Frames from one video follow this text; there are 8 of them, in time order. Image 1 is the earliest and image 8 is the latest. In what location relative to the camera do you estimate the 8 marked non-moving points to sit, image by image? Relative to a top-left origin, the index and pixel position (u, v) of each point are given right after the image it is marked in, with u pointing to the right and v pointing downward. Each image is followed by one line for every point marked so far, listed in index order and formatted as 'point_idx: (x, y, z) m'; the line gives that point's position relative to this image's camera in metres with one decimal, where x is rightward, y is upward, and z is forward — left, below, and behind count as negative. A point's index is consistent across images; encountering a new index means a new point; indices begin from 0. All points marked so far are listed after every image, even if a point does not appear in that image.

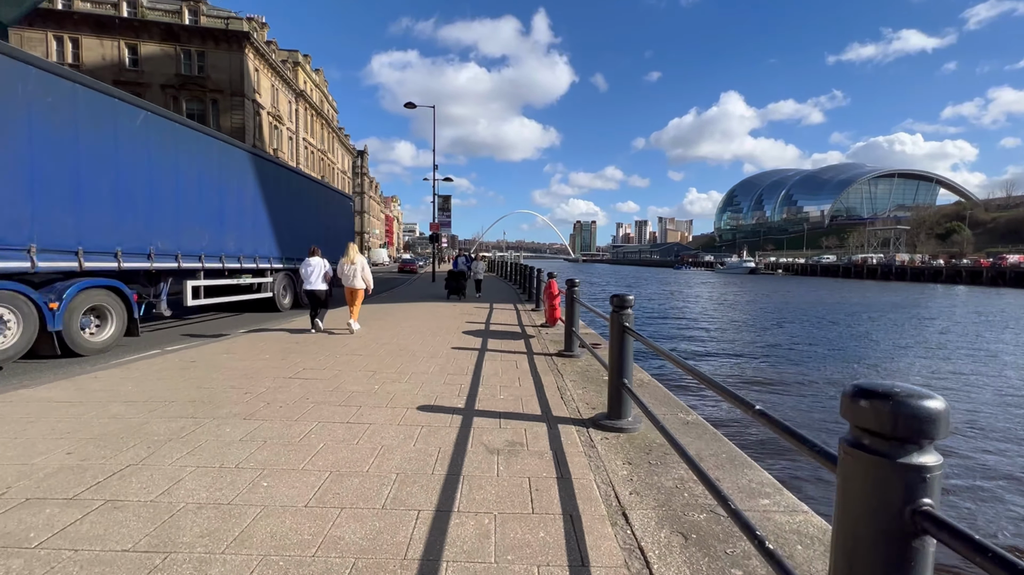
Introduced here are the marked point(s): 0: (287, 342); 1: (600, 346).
0: (-3.8, -0.9, +7.9) m
1: (+1.5, -1.0, +8.1) m
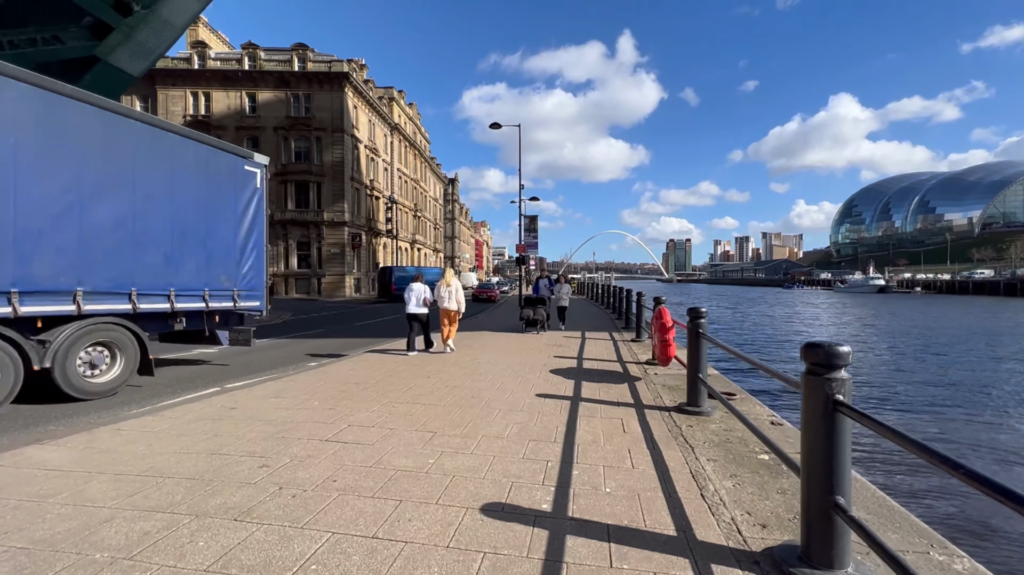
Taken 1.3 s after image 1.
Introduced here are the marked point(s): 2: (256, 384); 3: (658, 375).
0: (-2.4, -1.3, +6.8) m
1: (+2.8, -1.4, +6.0) m
2: (-3.7, -1.4, +6.8) m
3: (+2.2, -1.4, +7.2) m
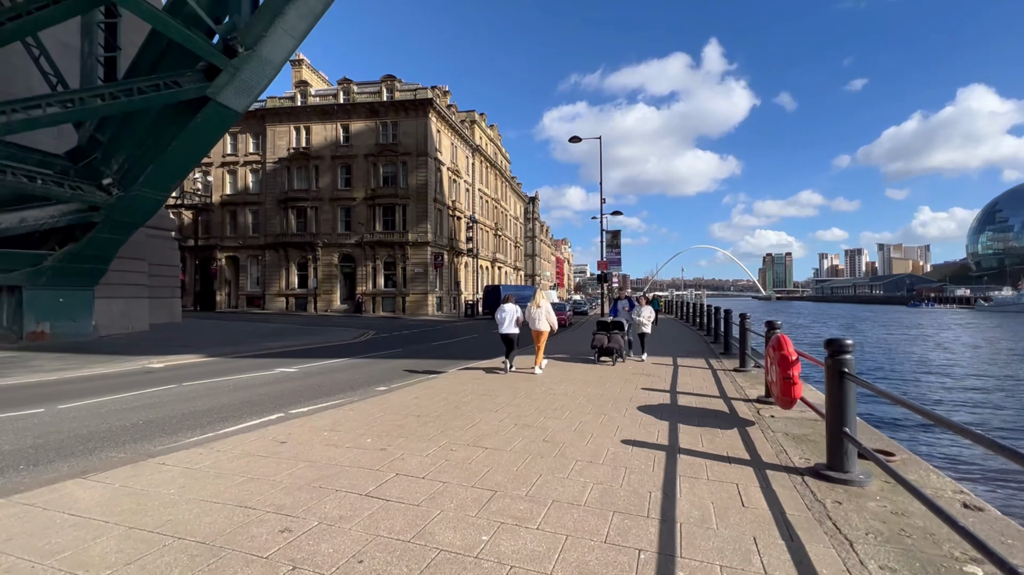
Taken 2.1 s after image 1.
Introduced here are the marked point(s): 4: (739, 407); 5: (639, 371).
0: (-1.4, -1.6, +6.2) m
1: (+3.7, -1.6, +4.5) m
2: (-2.7, -1.7, +6.4) m
3: (+3.3, -1.6, +5.8) m
4: (+3.2, -1.7, +6.5) m
5: (+2.5, -1.7, +9.3) m
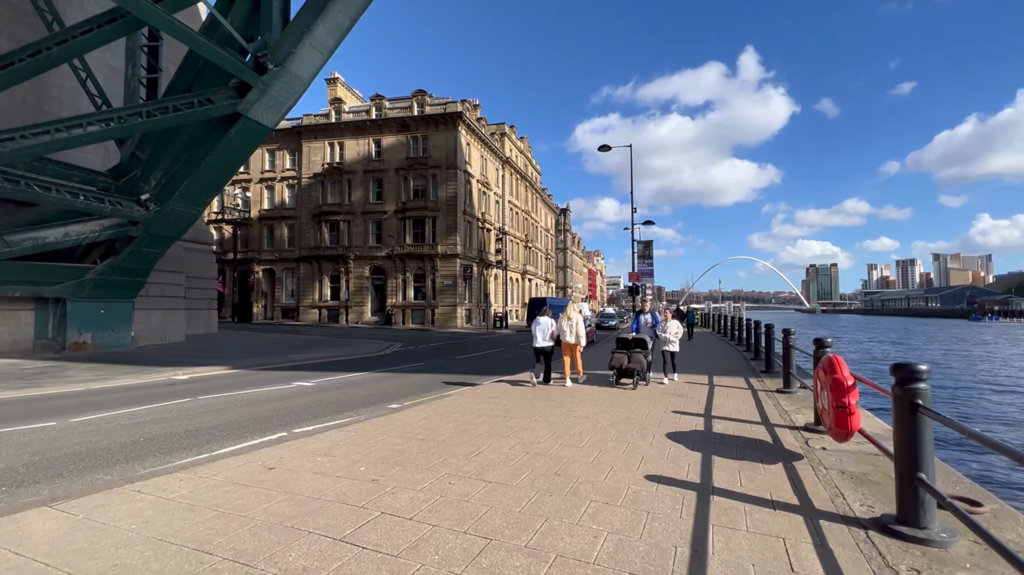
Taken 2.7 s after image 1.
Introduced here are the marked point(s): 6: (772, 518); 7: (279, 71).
0: (-1.2, -1.8, +5.7) m
1: (+3.7, -1.7, +3.7) m
2: (-2.5, -1.9, +6.0) m
3: (+3.4, -1.8, +5.0) m
4: (+3.3, -1.8, +5.7) m
5: (+2.9, -1.9, +8.5) m
6: (+2.0, -1.8, +3.6) m
7: (-8.4, +7.8, +16.8) m
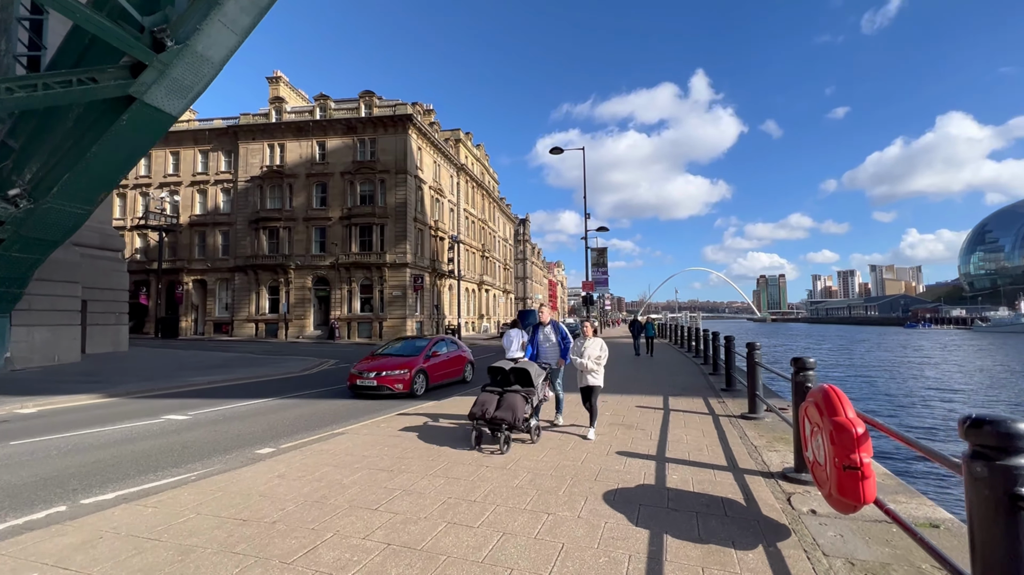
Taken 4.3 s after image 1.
0: (-2.3, -1.8, +3.9) m
1: (+2.8, -1.7, +2.2) m
2: (-3.6, -1.9, +4.1) m
3: (+2.4, -1.8, +3.5) m
4: (+2.2, -1.9, +4.3) m
5: (+1.6, -2.0, +7.0) m
6: (+1.1, -1.7, +2.0) m
7: (-10.4, +7.5, +14.6) m
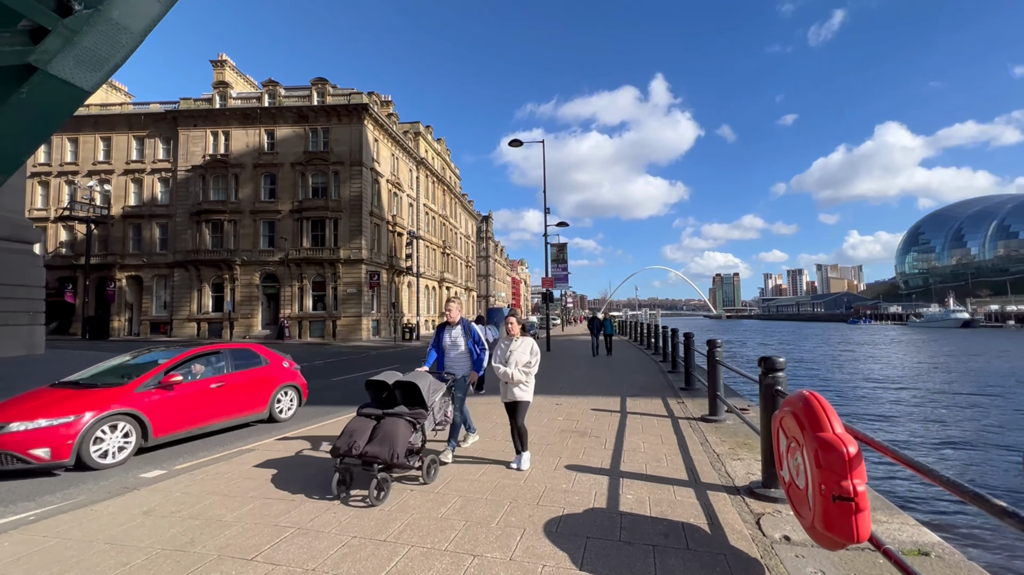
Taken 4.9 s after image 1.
0: (-2.8, -1.8, +2.9) m
1: (+2.3, -1.6, +1.7) m
2: (-4.1, -1.8, +3.1) m
3: (+1.8, -1.7, +3.0) m
4: (+1.7, -1.8, +3.7) m
5: (+0.8, -1.9, +6.4) m
6: (+0.7, -1.7, +1.3) m
7: (-11.7, +7.6, +13.0) m
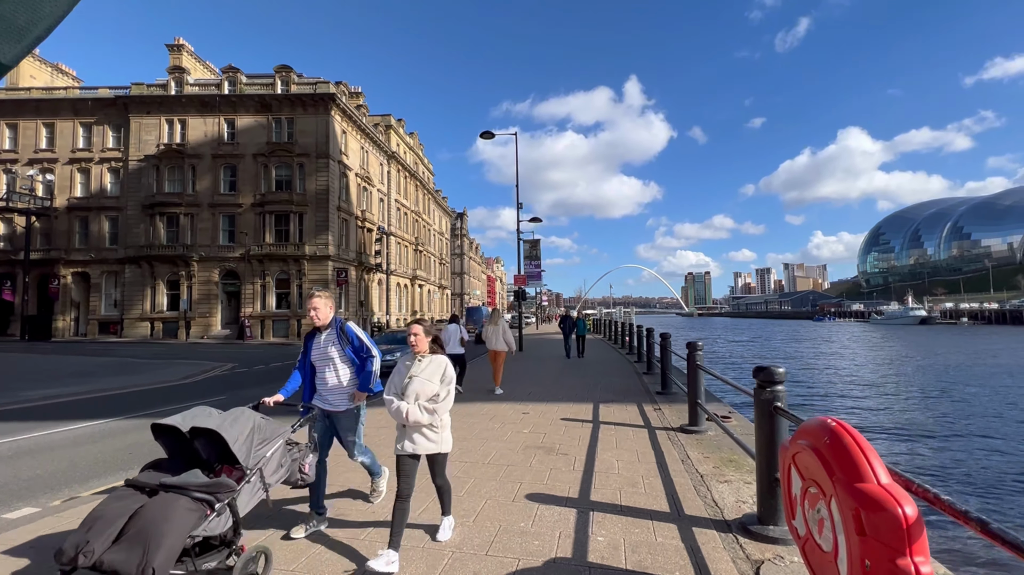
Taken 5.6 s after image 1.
0: (-3.1, -1.7, +2.0) m
1: (+2.1, -1.6, +1.1) m
2: (-4.4, -1.8, +2.1) m
3: (+1.5, -1.7, +2.3) m
4: (+1.3, -1.8, +3.0) m
5: (+0.3, -1.9, +5.7) m
6: (+0.4, -1.7, +0.6) m
7: (-12.5, +7.7, +11.6) m
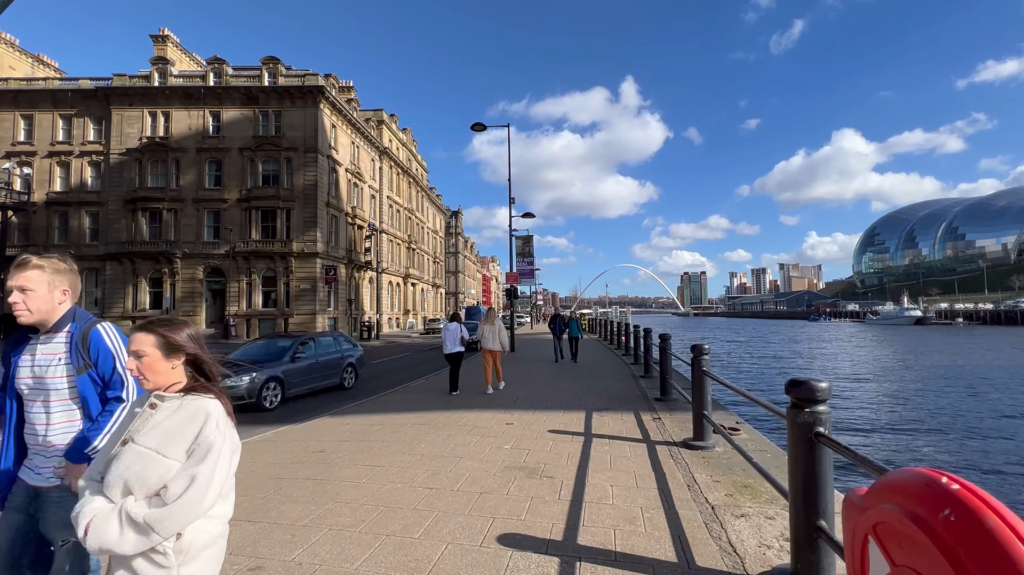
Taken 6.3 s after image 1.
0: (-3.3, -1.7, +1.2) m
1: (+1.9, -1.6, +0.2) m
2: (-4.7, -1.7, +1.2) m
3: (+1.3, -1.6, +1.5) m
4: (+1.1, -1.7, +2.2) m
5: (0.0, -1.8, +4.8) m
6: (+0.2, -1.6, -0.2) m
7: (-12.8, +7.8, +10.6) m
